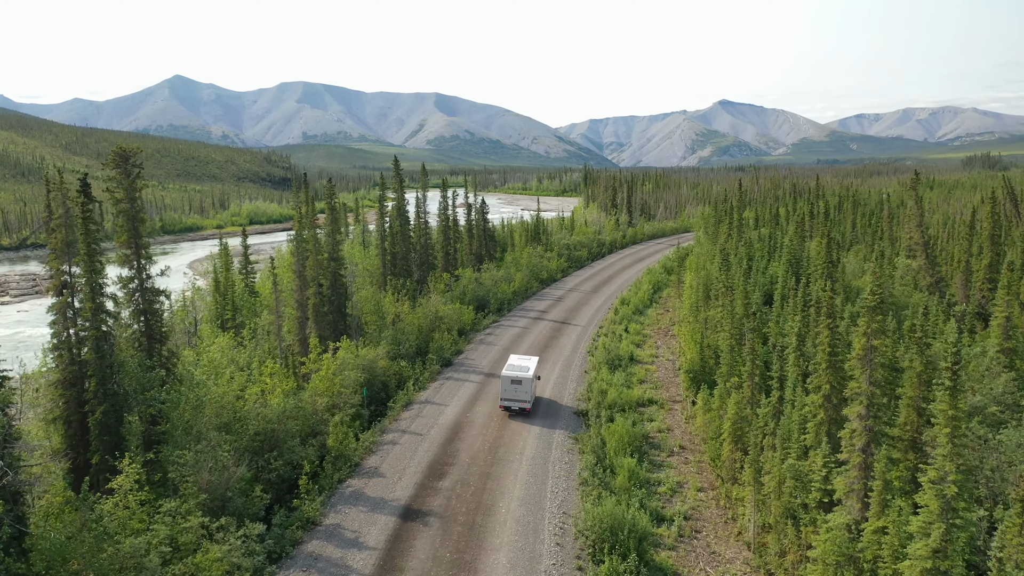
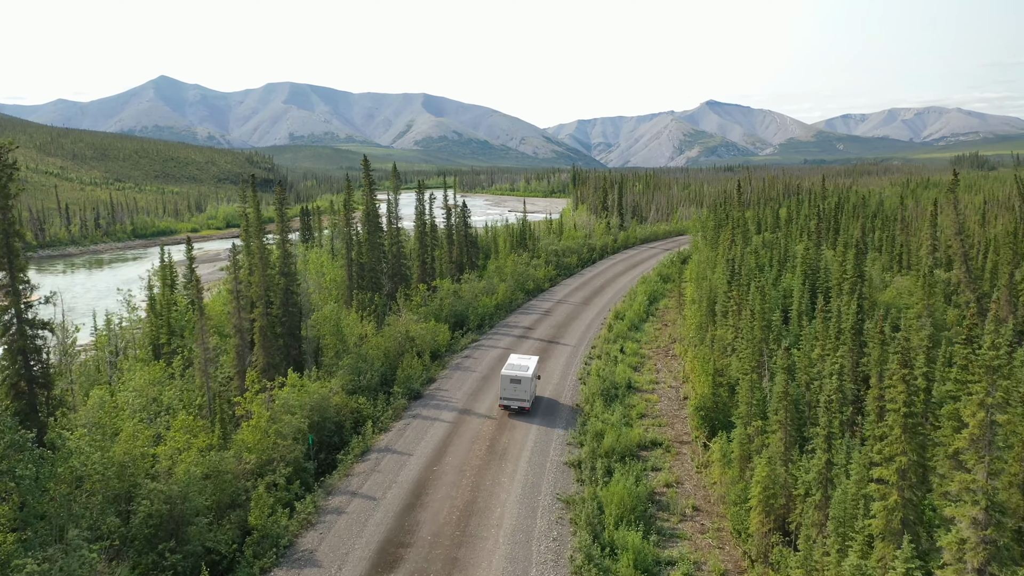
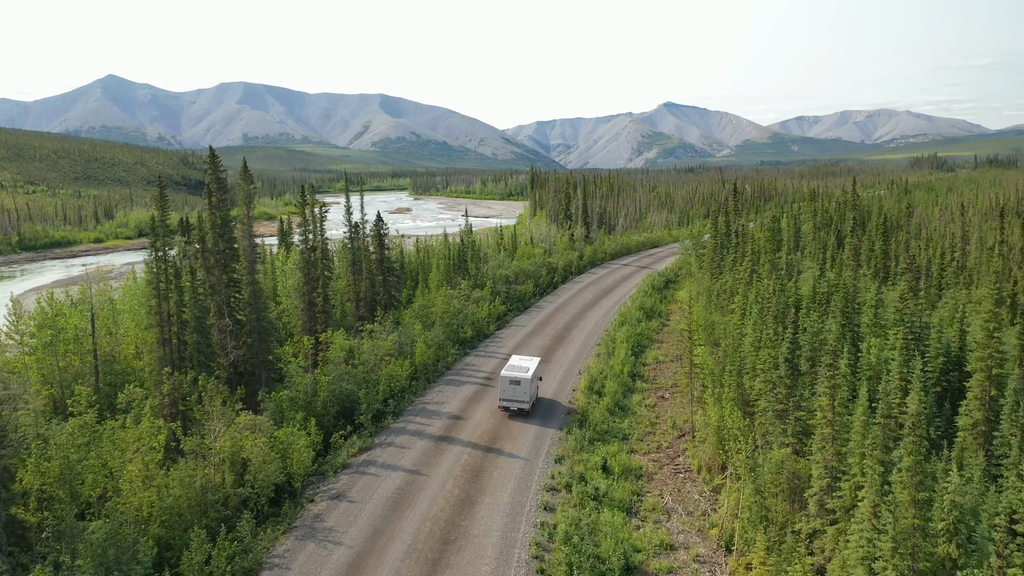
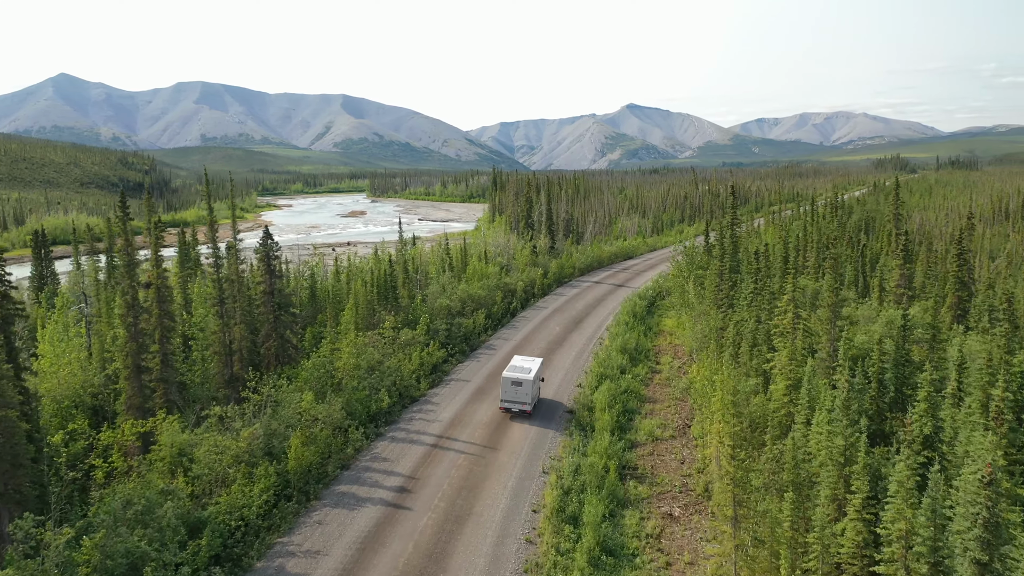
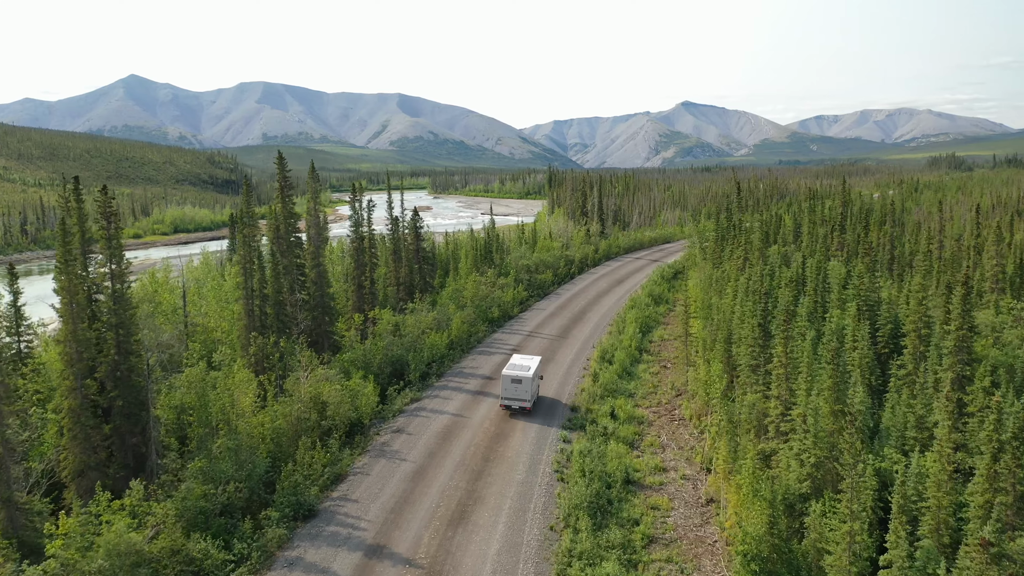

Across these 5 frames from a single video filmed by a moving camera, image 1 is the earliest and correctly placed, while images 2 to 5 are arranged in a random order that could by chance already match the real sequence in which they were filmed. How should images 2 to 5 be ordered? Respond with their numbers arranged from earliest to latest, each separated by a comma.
2, 5, 3, 4
